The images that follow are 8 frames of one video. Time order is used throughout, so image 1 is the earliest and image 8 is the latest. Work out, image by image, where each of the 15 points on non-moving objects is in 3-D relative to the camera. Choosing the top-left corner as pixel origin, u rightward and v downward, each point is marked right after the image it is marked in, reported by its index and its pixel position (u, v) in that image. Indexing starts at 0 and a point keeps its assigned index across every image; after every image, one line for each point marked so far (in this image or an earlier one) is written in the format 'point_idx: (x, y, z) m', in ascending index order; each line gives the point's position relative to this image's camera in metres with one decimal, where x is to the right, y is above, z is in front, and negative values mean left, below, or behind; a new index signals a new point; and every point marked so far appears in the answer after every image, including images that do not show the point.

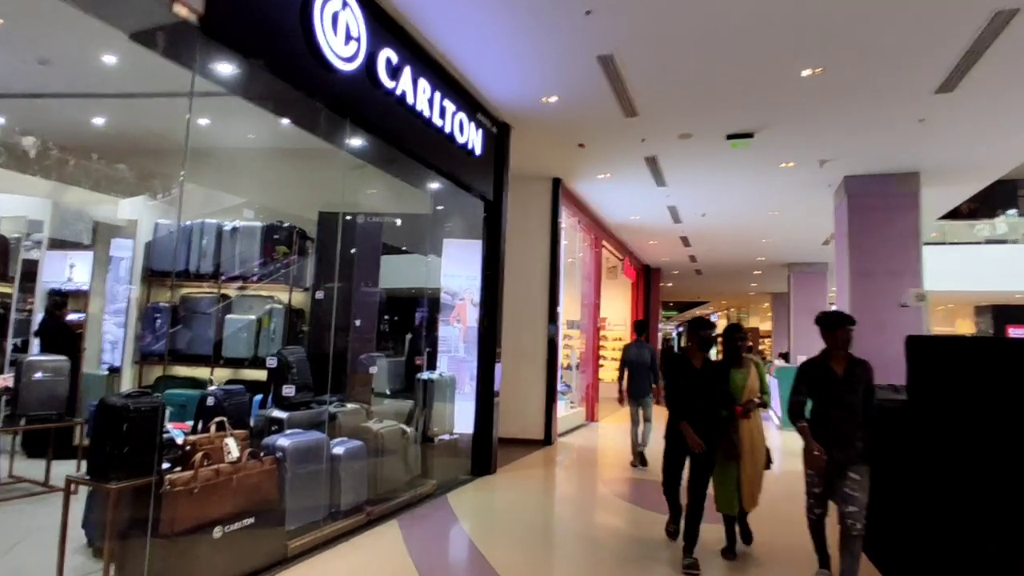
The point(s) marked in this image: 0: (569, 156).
0: (+0.6, +1.5, +6.6) m
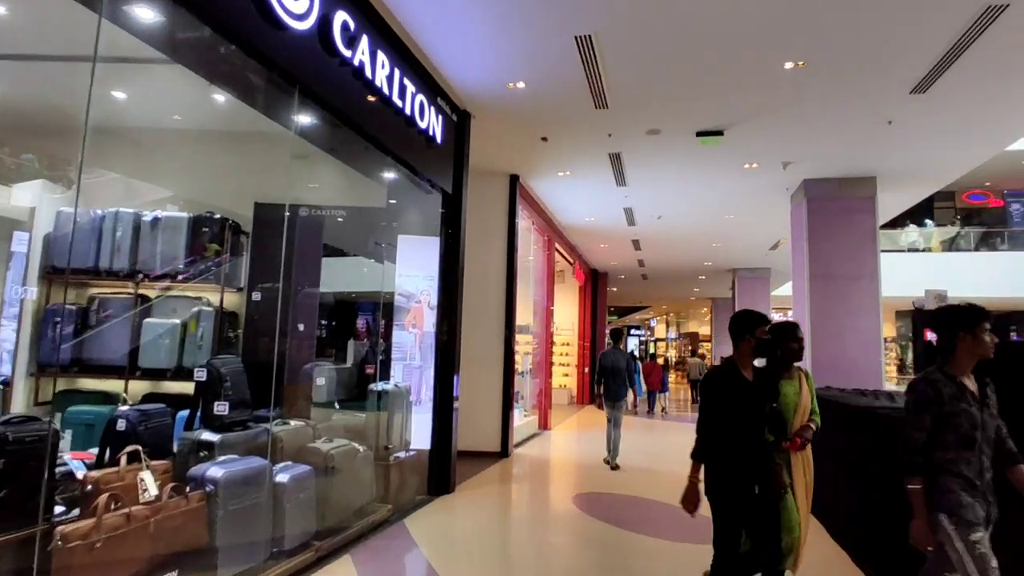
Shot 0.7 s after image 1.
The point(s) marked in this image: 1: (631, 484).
0: (+0.2, +1.4, +6.3) m
1: (+1.2, -2.0, +6.2) m
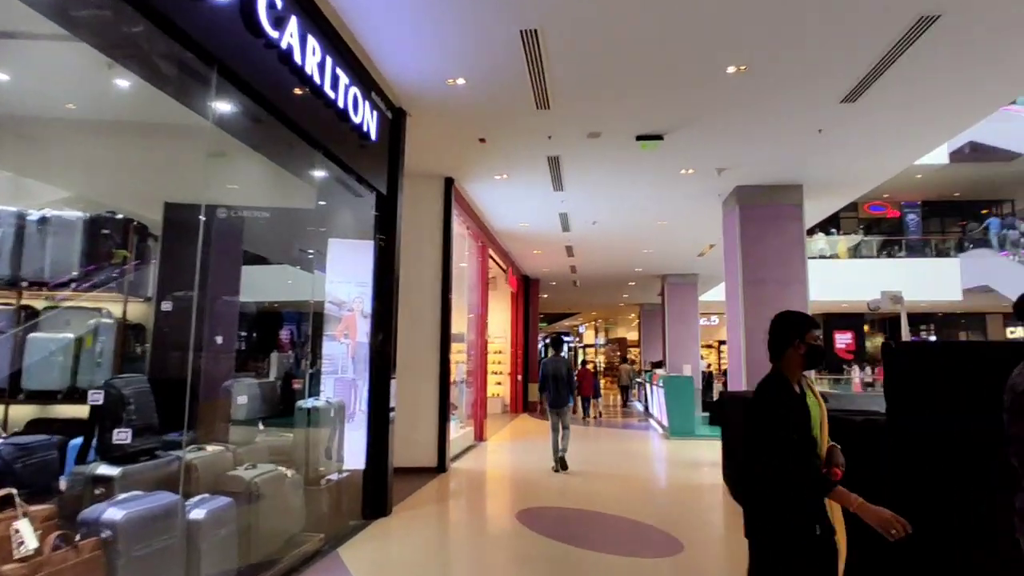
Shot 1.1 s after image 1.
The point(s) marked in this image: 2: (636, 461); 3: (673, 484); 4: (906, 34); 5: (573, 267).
0: (-0.4, +1.4, +6.1) m
1: (+0.6, -2.0, +6.0) m
2: (+1.6, -2.2, +8.0) m
3: (+1.7, -2.1, +6.6) m
4: (+2.6, +1.7, +4.0) m
5: (+1.3, +0.4, +13.1) m
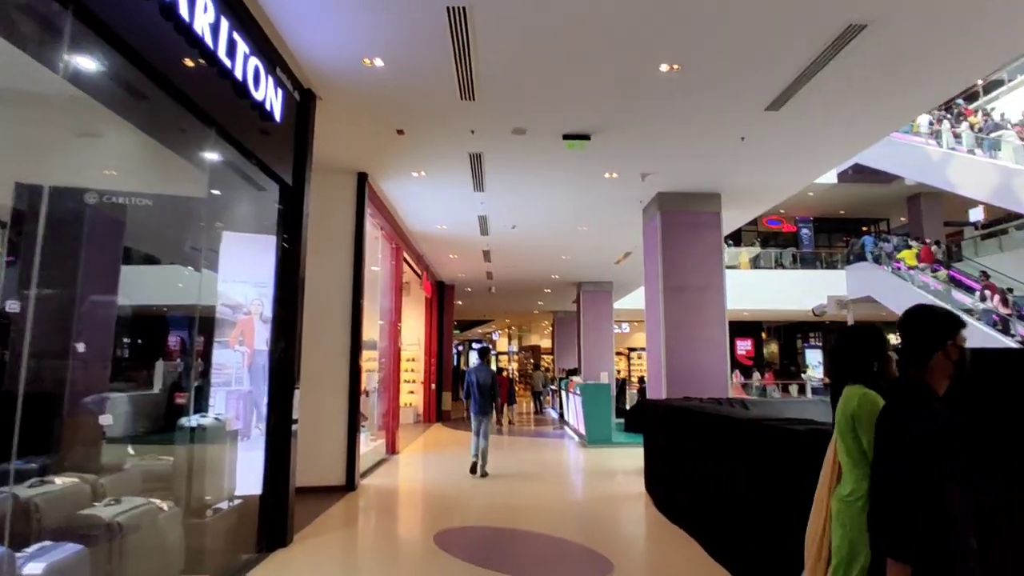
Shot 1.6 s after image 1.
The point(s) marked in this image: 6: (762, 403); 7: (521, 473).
0: (-1.2, +1.3, +5.6) m
1: (-0.2, -2.1, +5.7) m
2: (+0.5, -2.3, +7.8) m
3: (+0.9, -2.2, +6.4) m
4: (+2.2, +1.7, +4.1) m
5: (-0.5, +0.3, +12.9) m
6: (+2.2, -1.0, +5.5) m
7: (0.0, -2.3, +7.7) m
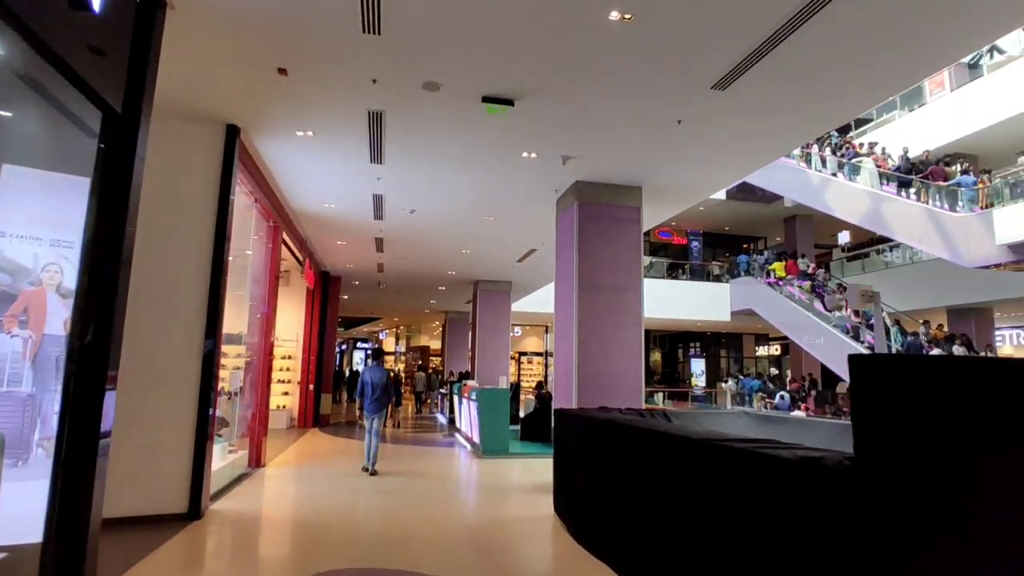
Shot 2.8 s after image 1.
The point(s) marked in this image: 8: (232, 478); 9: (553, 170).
0: (-1.9, +1.5, +4.5) m
1: (-1.1, -2.0, +4.8) m
2: (-0.8, -2.2, +6.9) m
3: (-0.2, -2.1, +5.7) m
4: (+1.7, +1.7, +3.6) m
5: (-2.5, +0.4, +11.8) m
6: (+1.4, -1.0, +4.9) m
7: (-1.2, -2.2, +6.8) m
8: (-3.0, -2.0, +6.6) m
9: (+0.4, +1.2, +6.1) m
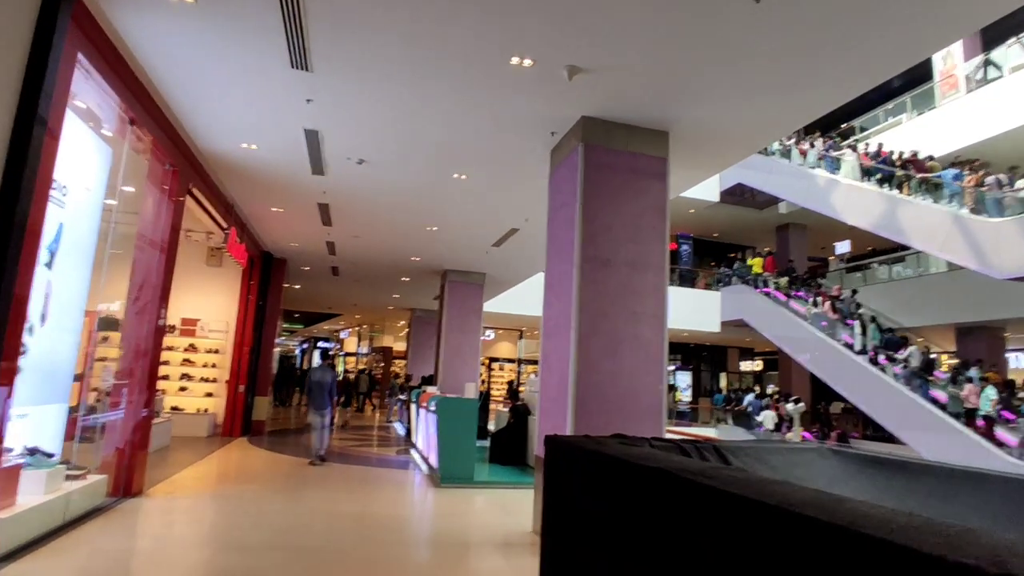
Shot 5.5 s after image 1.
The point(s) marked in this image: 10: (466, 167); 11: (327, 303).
0: (-1.9, +1.8, +2.7) m
1: (-1.2, -1.7, +2.9) m
2: (-1.1, -2.0, +5.1) m
3: (-0.4, -1.9, +3.8) m
4: (+1.7, +1.8, +1.9) m
5: (-2.9, +0.7, +9.9) m
6: (+1.2, -0.8, +3.2) m
7: (-1.5, -2.0, +4.9) m
8: (-3.3, -1.7, +4.6) m
9: (+0.3, +1.4, +4.4) m
10: (-0.4, +1.1, +5.9) m
11: (-5.6, -0.4, +18.5) m
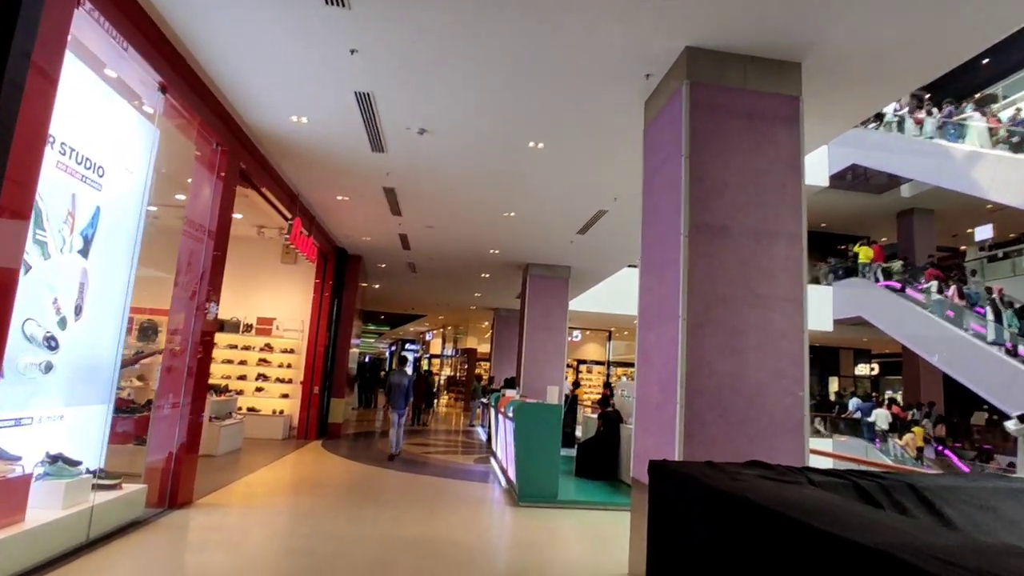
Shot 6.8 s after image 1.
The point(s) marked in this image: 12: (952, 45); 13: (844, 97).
0: (-1.7, +1.9, +2.0) m
1: (-0.9, -1.6, +2.2) m
2: (-0.4, -1.9, +4.3) m
3: (0.0, -1.8, +3.0) m
4: (+1.8, +2.0, +0.8) m
5: (-1.6, +0.8, +9.3) m
6: (+1.5, -0.7, +2.1) m
7: (-0.9, -1.9, +4.2) m
8: (-2.7, -1.6, +4.1) m
9: (+0.8, +1.5, +3.4) m
10: (+0.3, +1.2, +5.0) m
11: (-3.0, -0.4, +18.2) m
12: (+2.5, +1.4, +3.6) m
13: (+2.2, +1.3, +4.2) m
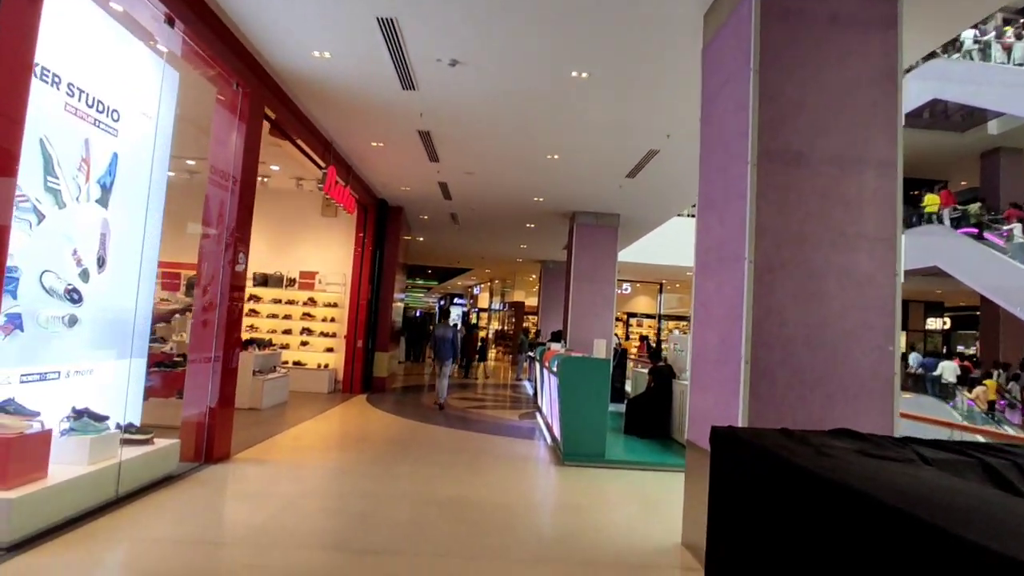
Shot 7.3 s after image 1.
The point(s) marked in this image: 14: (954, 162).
0: (-1.6, +2.1, +1.6) m
1: (-0.8, -1.4, +1.9) m
2: (-0.2, -1.5, +4.0) m
3: (+0.2, -1.5, +2.7) m
4: (+1.8, +2.1, +0.1) m
5: (-1.0, +1.5, +8.9) m
6: (+1.6, -0.5, +1.6) m
7: (-0.6, -1.5, +4.0) m
8: (-2.4, -1.3, +4.0) m
9: (+0.9, +1.8, +2.8) m
10: (+0.6, +1.6, +4.5) m
11: (-1.7, +0.9, +18.0) m
12: (+2.7, +1.7, +2.9) m
13: (+2.4, +1.7, +3.5) m
14: (+13.8, +4.0, +19.1) m
